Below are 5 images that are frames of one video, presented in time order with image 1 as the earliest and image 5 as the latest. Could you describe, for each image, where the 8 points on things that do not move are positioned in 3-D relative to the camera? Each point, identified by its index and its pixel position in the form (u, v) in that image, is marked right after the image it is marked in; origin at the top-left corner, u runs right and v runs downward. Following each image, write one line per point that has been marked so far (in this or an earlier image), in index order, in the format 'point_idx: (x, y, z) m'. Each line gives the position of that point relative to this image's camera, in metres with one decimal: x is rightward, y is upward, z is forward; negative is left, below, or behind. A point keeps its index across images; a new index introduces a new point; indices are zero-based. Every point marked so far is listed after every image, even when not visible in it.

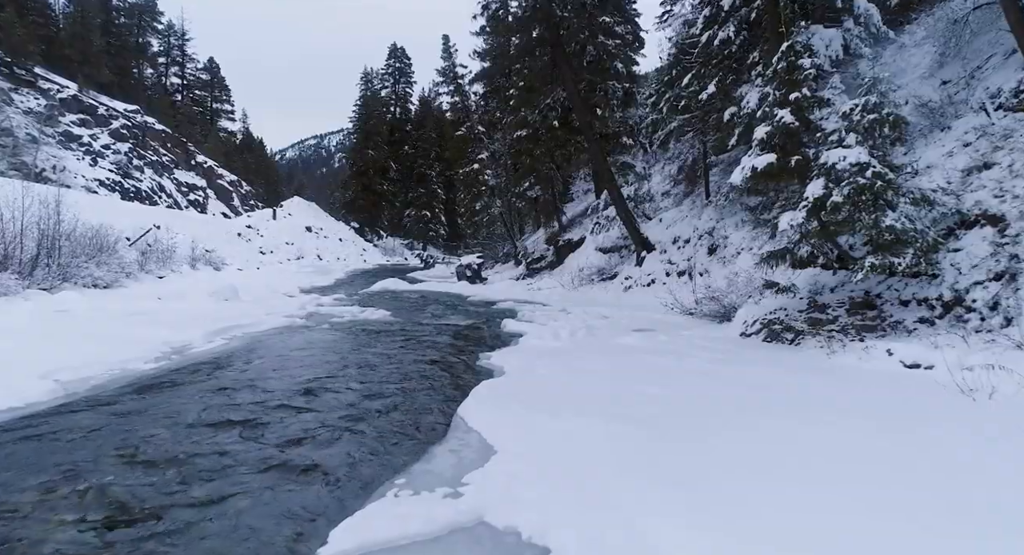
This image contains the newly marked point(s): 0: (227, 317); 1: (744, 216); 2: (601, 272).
0: (-6.4, -0.9, +12.4) m
1: (+5.8, +1.5, +13.9) m
2: (+2.8, +0.2, +18.2) m
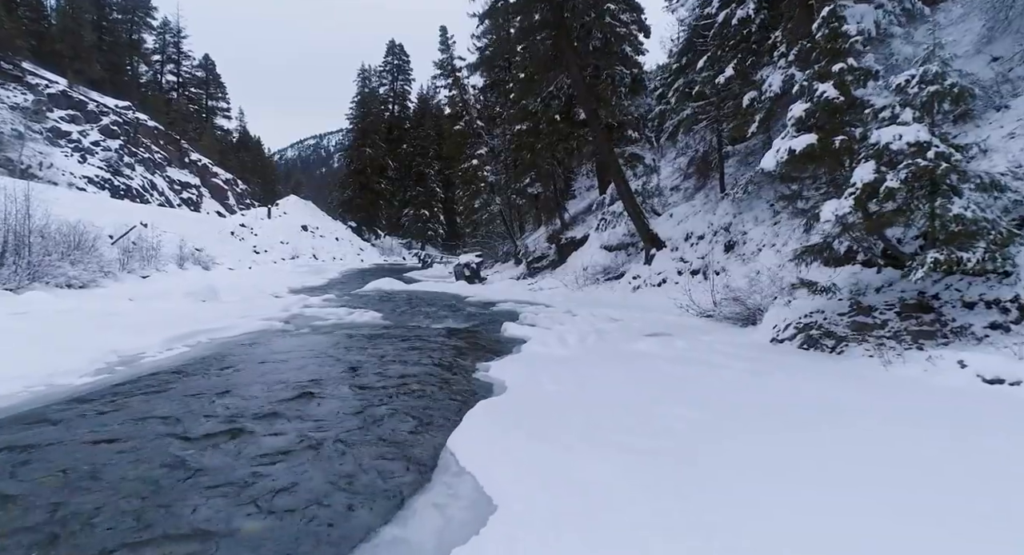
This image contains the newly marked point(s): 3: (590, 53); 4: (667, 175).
0: (-6.4, -0.9, +11.3) m
1: (+5.8, +1.6, +12.8) m
2: (+2.9, +0.2, +17.2) m
3: (+2.3, +6.5, +16.3) m
4: (+5.3, +3.5, +19.2) m
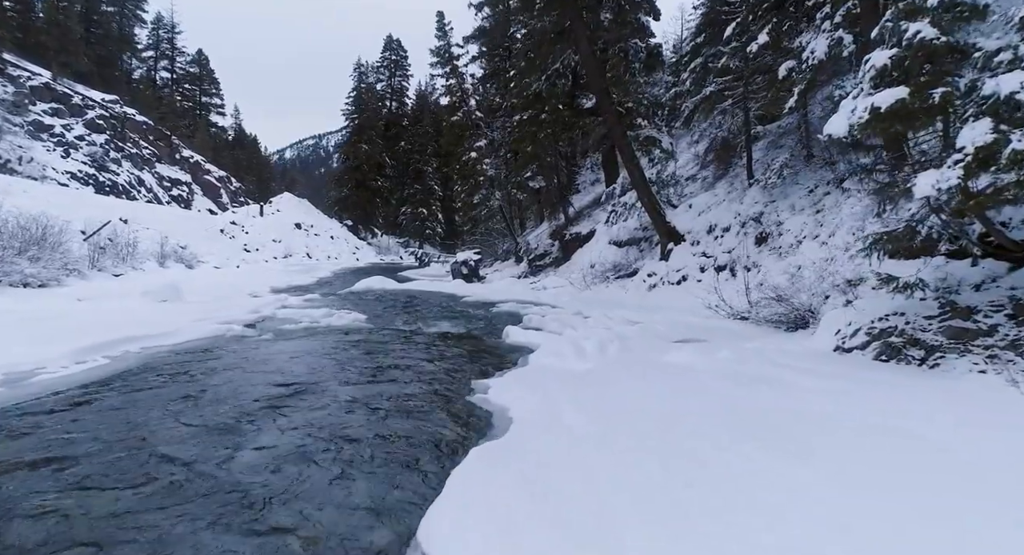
0: (-6.3, -0.8, +9.8) m
1: (+5.8, +1.6, +11.3) m
2: (+2.9, +0.3, +15.6) m
3: (+2.3, +6.6, +14.8) m
4: (+5.4, +3.6, +17.7) m
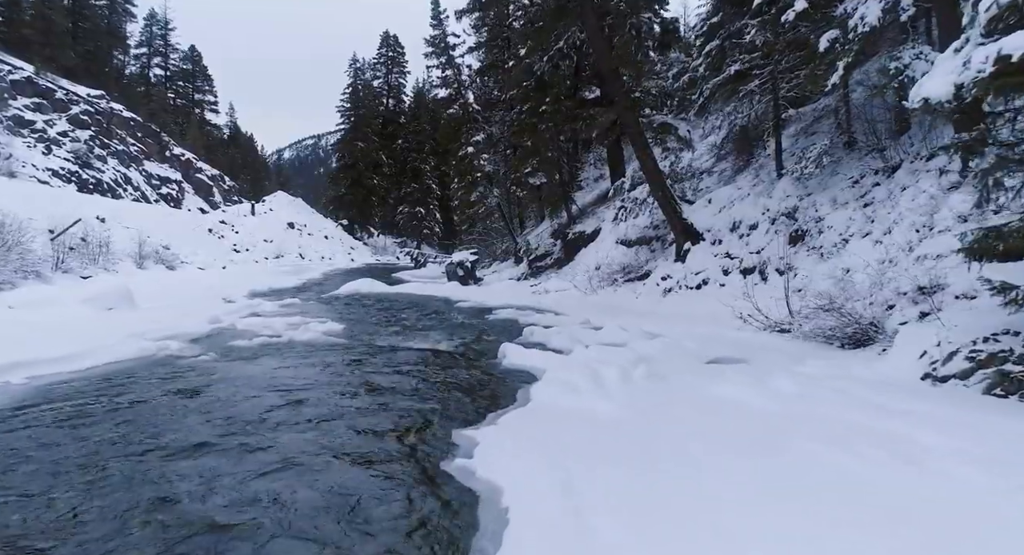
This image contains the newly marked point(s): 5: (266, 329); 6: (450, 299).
0: (-6.4, -0.9, +8.3) m
1: (+5.8, +1.6, +9.8) m
2: (+2.9, +0.2, +14.2) m
3: (+2.3, +6.5, +13.3) m
4: (+5.3, +3.5, +16.2) m
5: (-4.2, -0.9, +9.6) m
6: (-1.8, -0.6, +16.0) m
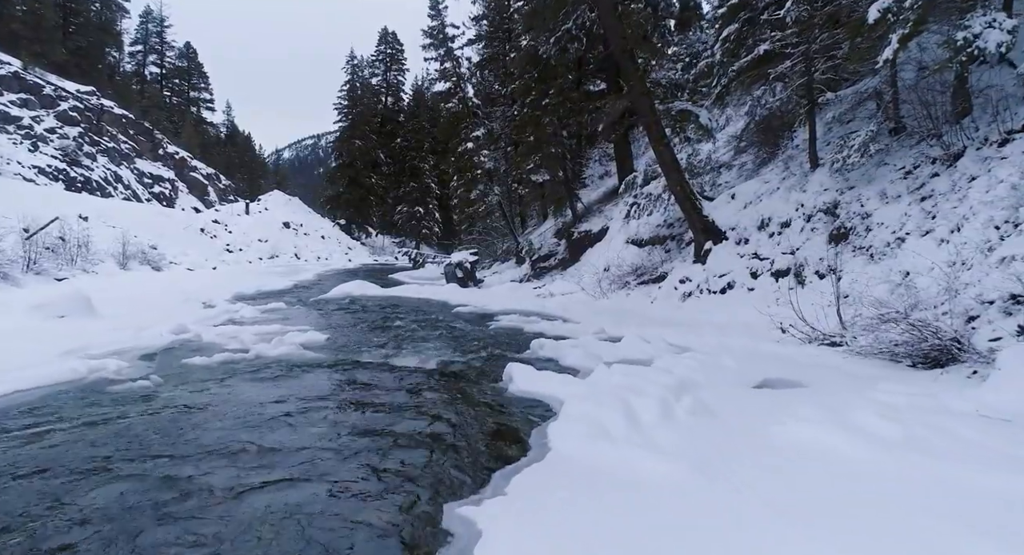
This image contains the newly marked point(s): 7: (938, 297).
0: (-6.3, -0.9, +7.1) m
1: (+5.9, +1.5, +8.7) m
2: (+2.9, +0.1, +13.0) m
3: (+2.4, +6.5, +12.1) m
4: (+5.4, +3.4, +15.0) m
5: (-4.1, -0.9, +8.4) m
6: (-1.7, -0.7, +14.9) m
7: (+4.7, -0.2, +6.0) m
